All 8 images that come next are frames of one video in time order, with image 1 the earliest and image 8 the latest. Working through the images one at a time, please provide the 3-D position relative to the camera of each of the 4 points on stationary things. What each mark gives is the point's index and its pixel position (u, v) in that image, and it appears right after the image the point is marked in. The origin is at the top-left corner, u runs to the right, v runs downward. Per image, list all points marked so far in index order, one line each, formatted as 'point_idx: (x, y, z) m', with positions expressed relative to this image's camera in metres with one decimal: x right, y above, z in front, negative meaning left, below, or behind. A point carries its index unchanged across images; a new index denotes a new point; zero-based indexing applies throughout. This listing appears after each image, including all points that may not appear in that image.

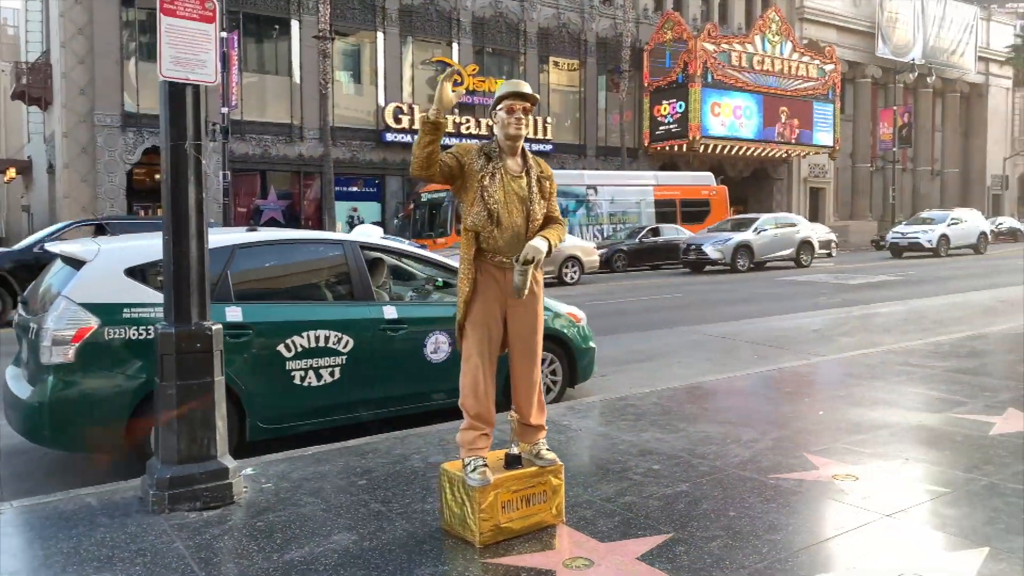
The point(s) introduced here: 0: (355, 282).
0: (-1.3, +0.1, +6.8) m
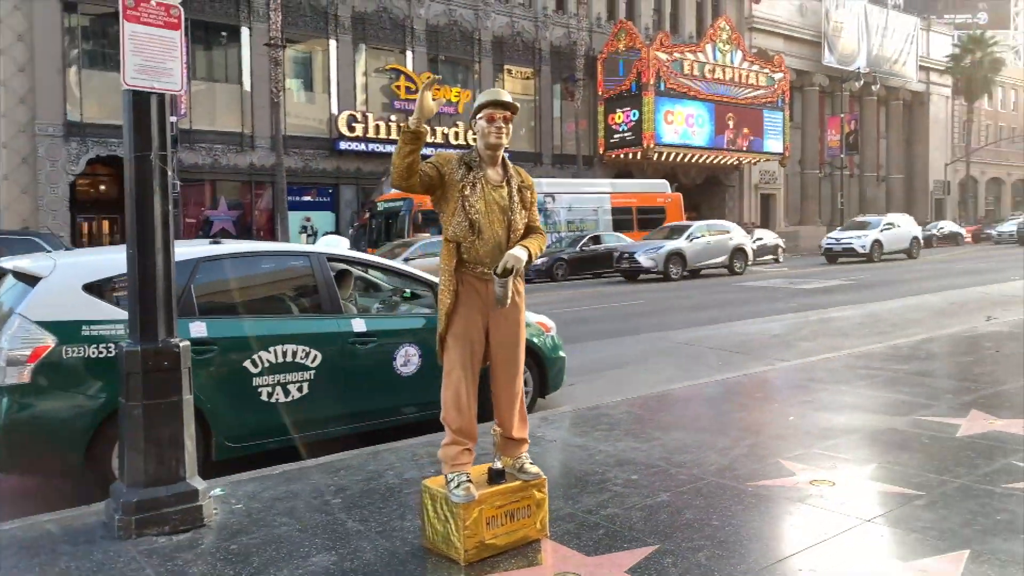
0: (-1.5, 0.0, +6.6) m
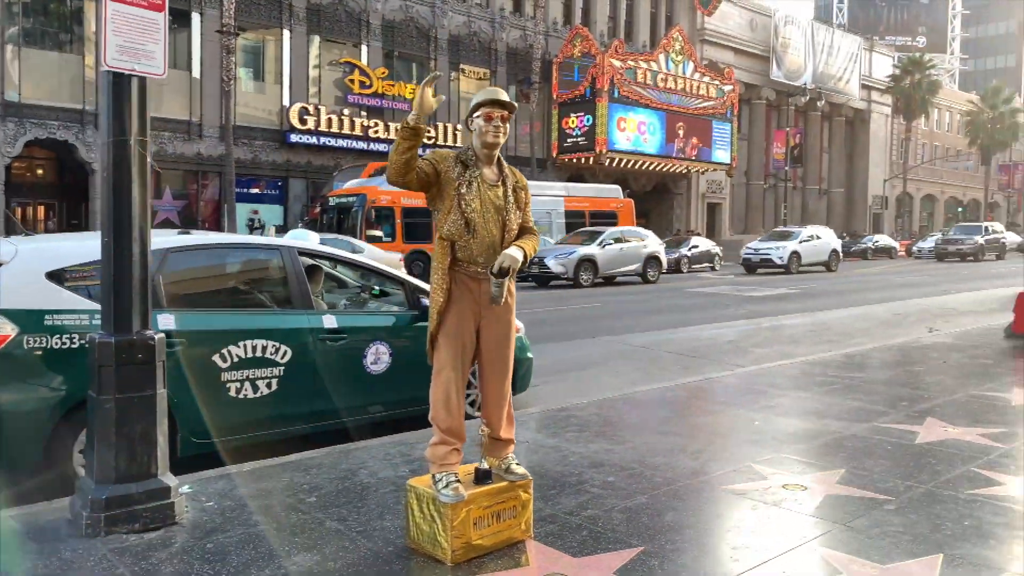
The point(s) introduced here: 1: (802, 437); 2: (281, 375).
0: (-1.7, 0.0, +6.5) m
1: (+2.2, -1.1, +6.2) m
2: (-1.8, -0.7, +6.3) m
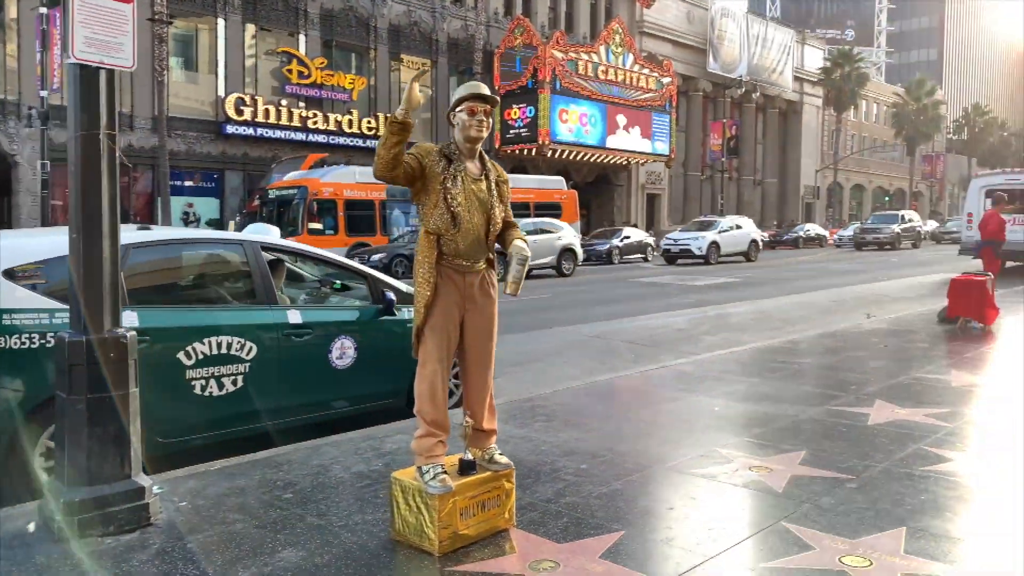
0: (-2.0, 0.0, +6.4) m
1: (+2.0, -1.0, +6.5) m
2: (-2.0, -0.6, +6.2) m
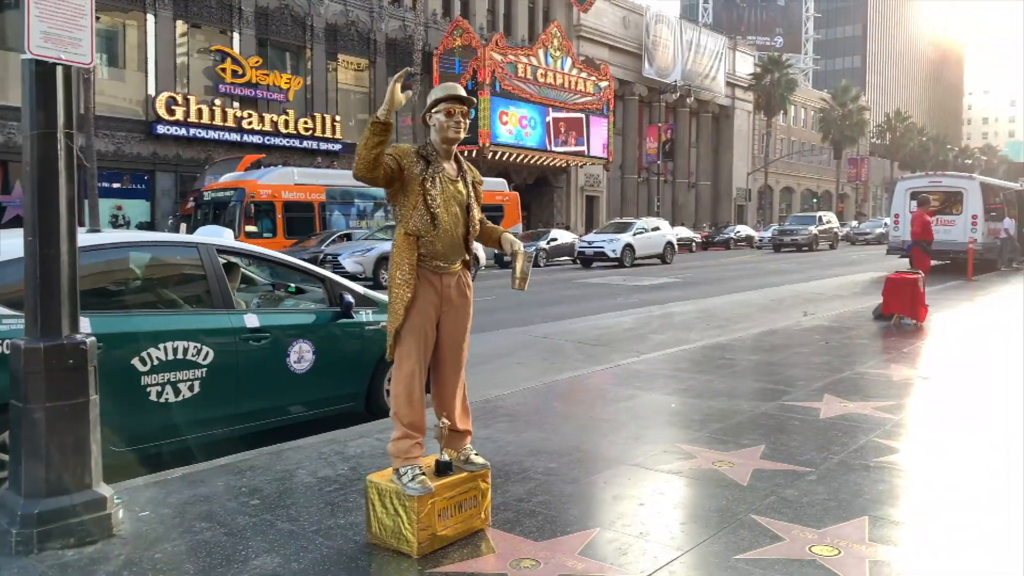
0: (-2.3, 0.0, +6.3) m
1: (+1.7, -1.0, +6.6) m
2: (-2.3, -0.7, +6.0) m
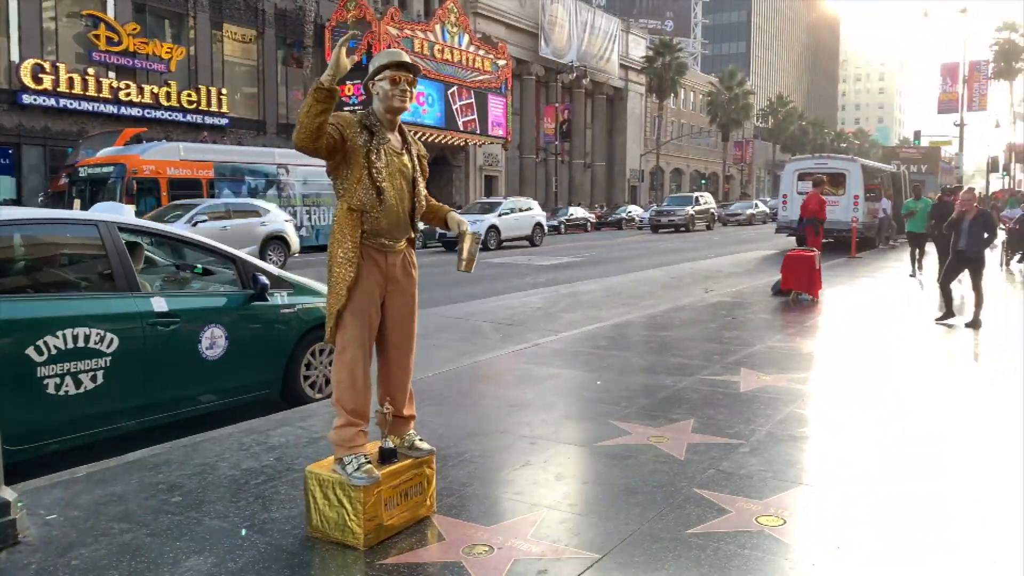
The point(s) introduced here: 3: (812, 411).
0: (-2.8, +0.1, +5.8) m
1: (+1.1, -0.9, +6.7) m
2: (-2.8, -0.5, +5.6) m
3: (+2.3, -0.9, +6.1) m
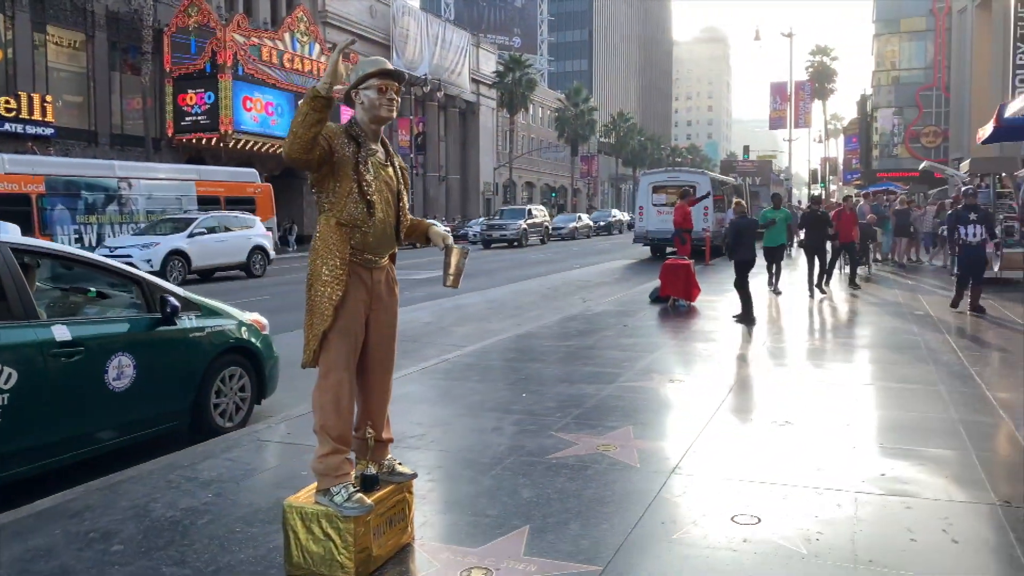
0: (-3.2, 0.0, +5.1) m
1: (+0.5, -0.9, +6.8) m
2: (-3.1, -0.7, +4.9) m
3: (+1.8, -1.0, +6.5) m
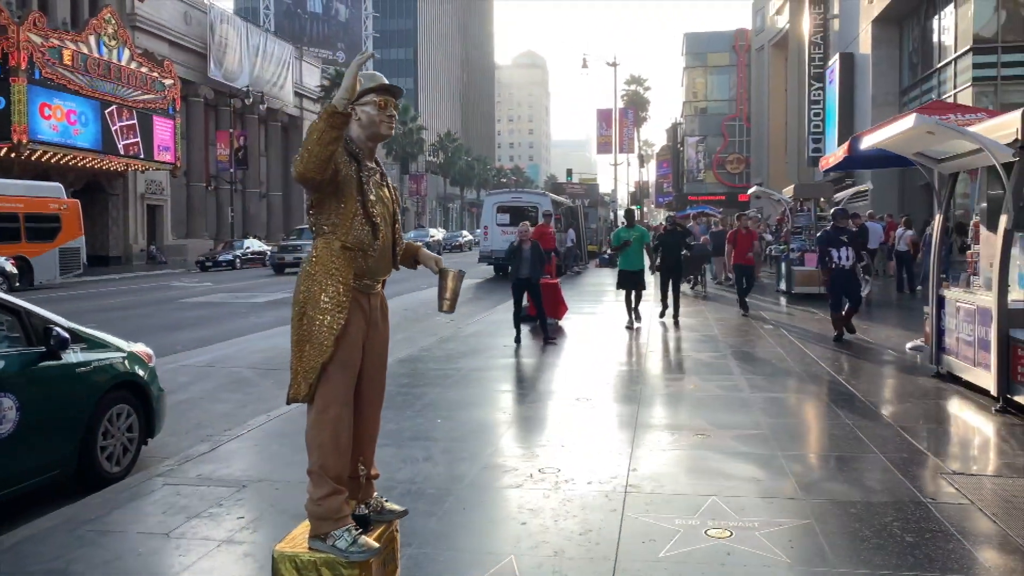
0: (-3.4, -0.2, +4.3) m
1: (-0.2, -1.1, +6.7) m
2: (-3.2, -0.9, +4.1) m
3: (+1.1, -1.1, +6.7) m
